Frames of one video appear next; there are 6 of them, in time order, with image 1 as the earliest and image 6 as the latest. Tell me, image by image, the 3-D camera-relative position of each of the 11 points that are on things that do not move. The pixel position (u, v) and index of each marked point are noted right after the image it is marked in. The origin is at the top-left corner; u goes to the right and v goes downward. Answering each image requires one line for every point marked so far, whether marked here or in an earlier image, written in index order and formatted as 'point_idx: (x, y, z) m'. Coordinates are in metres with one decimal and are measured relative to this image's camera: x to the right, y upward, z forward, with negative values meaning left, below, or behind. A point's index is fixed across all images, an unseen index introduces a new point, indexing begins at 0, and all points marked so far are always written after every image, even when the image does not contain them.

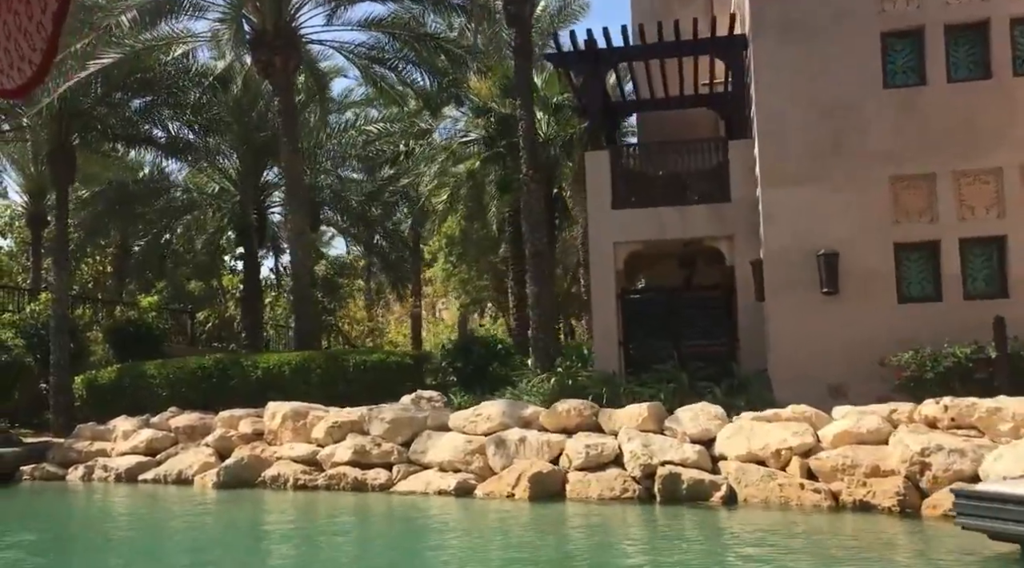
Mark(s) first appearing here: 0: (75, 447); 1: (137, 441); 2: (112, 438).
0: (-6.8, -2.6, +15.1) m
1: (-5.6, -2.4, +14.3) m
2: (-6.3, -2.5, +15.2) m
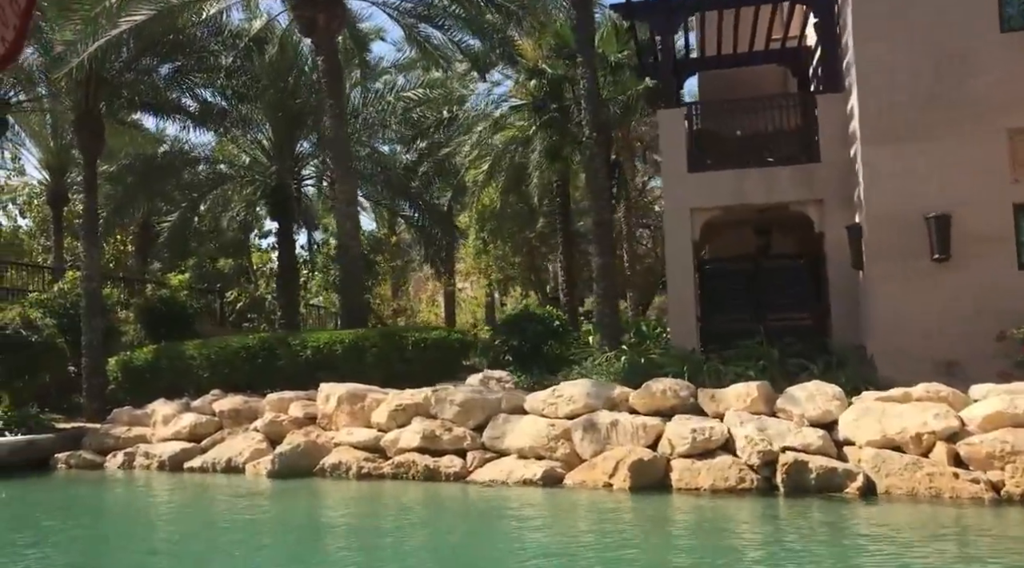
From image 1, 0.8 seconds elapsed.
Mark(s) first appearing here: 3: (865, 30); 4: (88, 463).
0: (-5.9, -2.2, +14.2) m
1: (-4.6, -2.0, +13.4) m
2: (-5.3, -2.1, +14.3) m
3: (+4.2, +3.1, +11.5) m
4: (-6.0, -2.6, +13.7) m
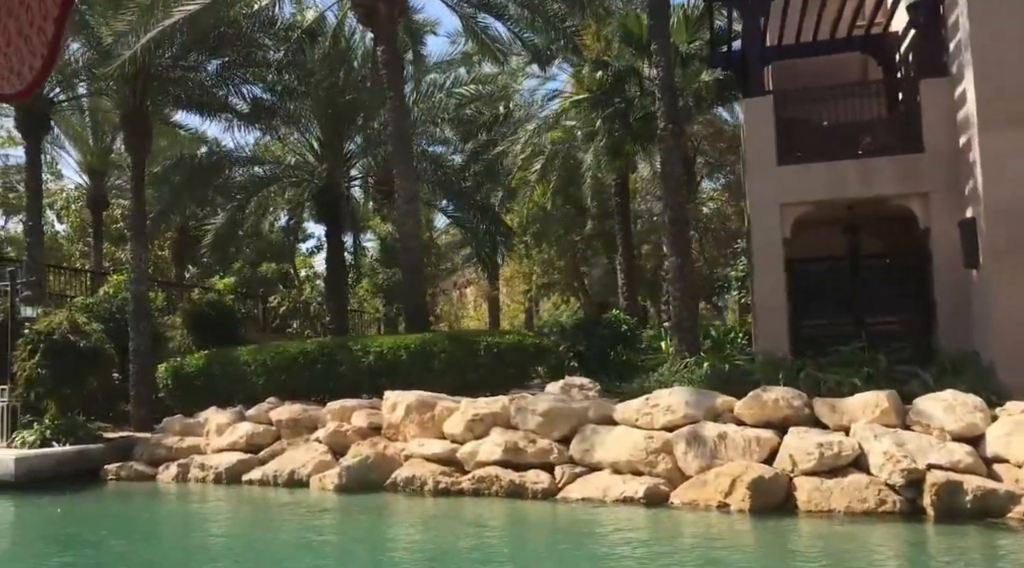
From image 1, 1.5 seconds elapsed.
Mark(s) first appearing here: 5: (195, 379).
0: (-4.9, -2.3, +13.5) m
1: (-3.6, -2.0, +12.7) m
2: (-4.3, -2.1, +13.6) m
3: (+5.2, +3.1, +10.6) m
4: (-5.0, -2.6, +13.0) m
5: (-4.8, -1.4, +14.6) m
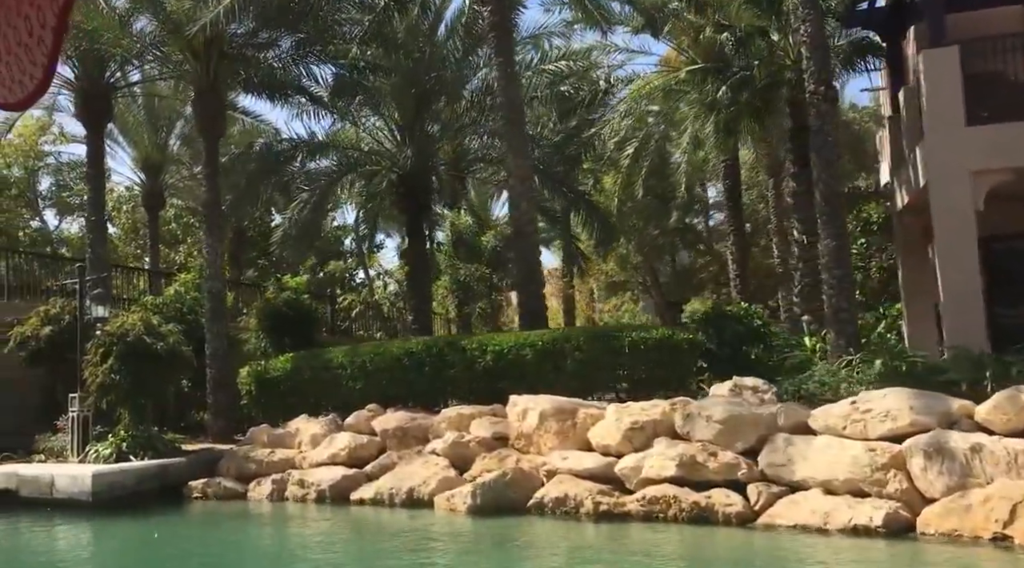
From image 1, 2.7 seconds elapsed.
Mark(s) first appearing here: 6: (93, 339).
0: (-3.2, -2.2, +12.1) m
1: (-2.1, -1.9, +11.2) m
2: (-2.7, -2.0, +12.1) m
3: (+6.6, +3.3, +8.9) m
4: (-3.4, -2.5, +11.6) m
5: (-3.1, -1.4, +13.2) m
6: (-5.8, -0.8, +13.3) m
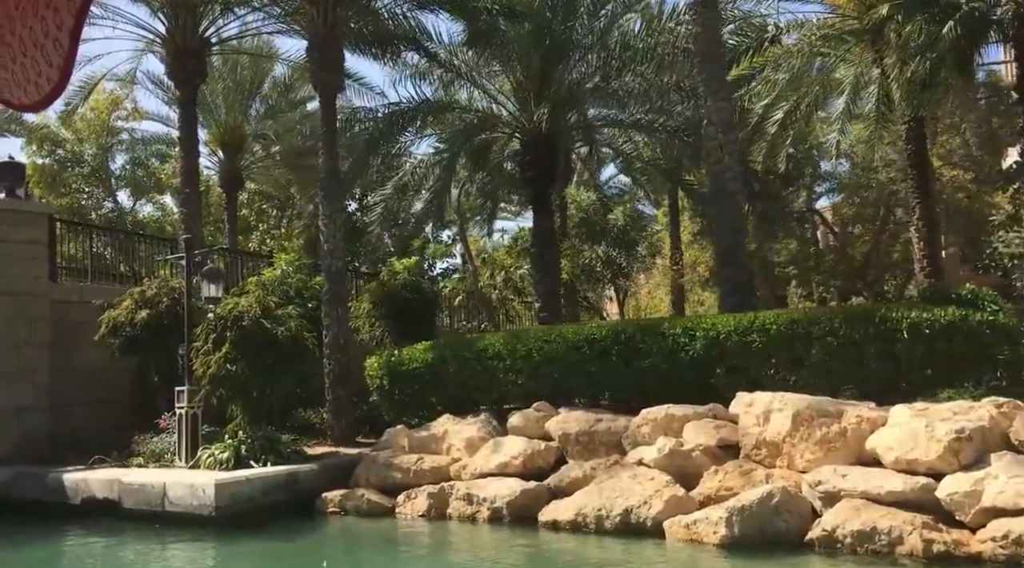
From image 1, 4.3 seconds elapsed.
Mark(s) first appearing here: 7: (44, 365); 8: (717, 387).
0: (-1.2, -1.9, +10.0) m
1: (0.0, -1.6, +9.1) m
2: (-0.6, -1.7, +10.1) m
3: (+8.5, +3.5, +6.4) m
4: (-1.4, -2.2, +9.6) m
5: (-1.0, -1.1, +11.1) m
6: (-3.7, -0.5, +11.4) m
7: (-6.8, -1.2, +14.1) m
8: (+1.9, -0.9, +8.8) m
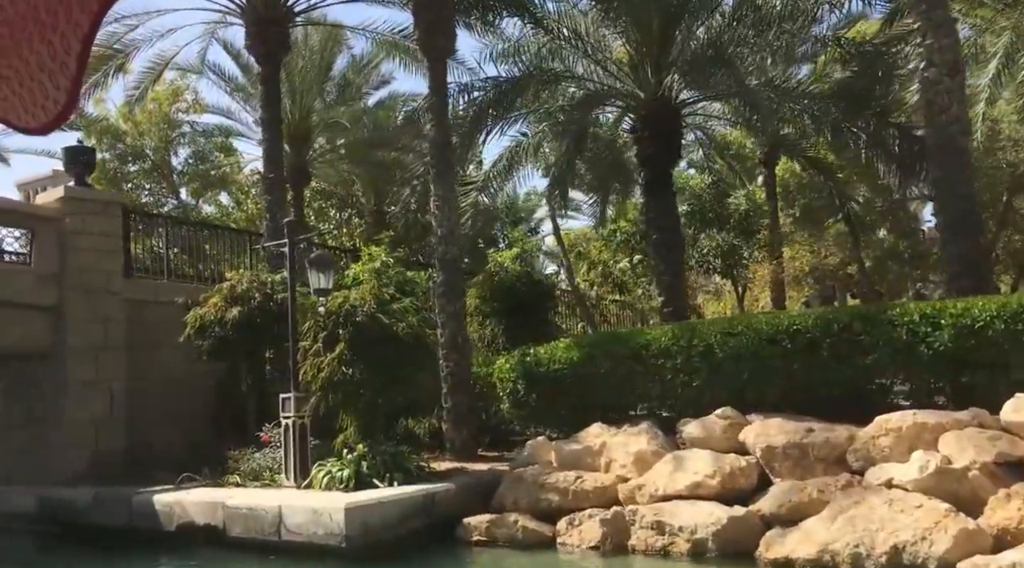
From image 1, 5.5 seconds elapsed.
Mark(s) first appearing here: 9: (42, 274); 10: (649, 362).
0: (+0.3, -1.7, +8.4) m
1: (+1.5, -1.5, +7.4) m
2: (+0.9, -1.6, +8.4) m
3: (+9.8, +3.8, +4.4) m
4: (+0.2, -2.1, +7.9) m
5: (+0.5, -0.9, +9.5) m
6: (-2.1, -0.4, +9.8) m
7: (-5.1, -1.1, +12.6) m
8: (+3.4, -0.7, +7.1) m
9: (-5.9, +0.1, +12.1) m
10: (+1.3, -0.7, +8.8) m
